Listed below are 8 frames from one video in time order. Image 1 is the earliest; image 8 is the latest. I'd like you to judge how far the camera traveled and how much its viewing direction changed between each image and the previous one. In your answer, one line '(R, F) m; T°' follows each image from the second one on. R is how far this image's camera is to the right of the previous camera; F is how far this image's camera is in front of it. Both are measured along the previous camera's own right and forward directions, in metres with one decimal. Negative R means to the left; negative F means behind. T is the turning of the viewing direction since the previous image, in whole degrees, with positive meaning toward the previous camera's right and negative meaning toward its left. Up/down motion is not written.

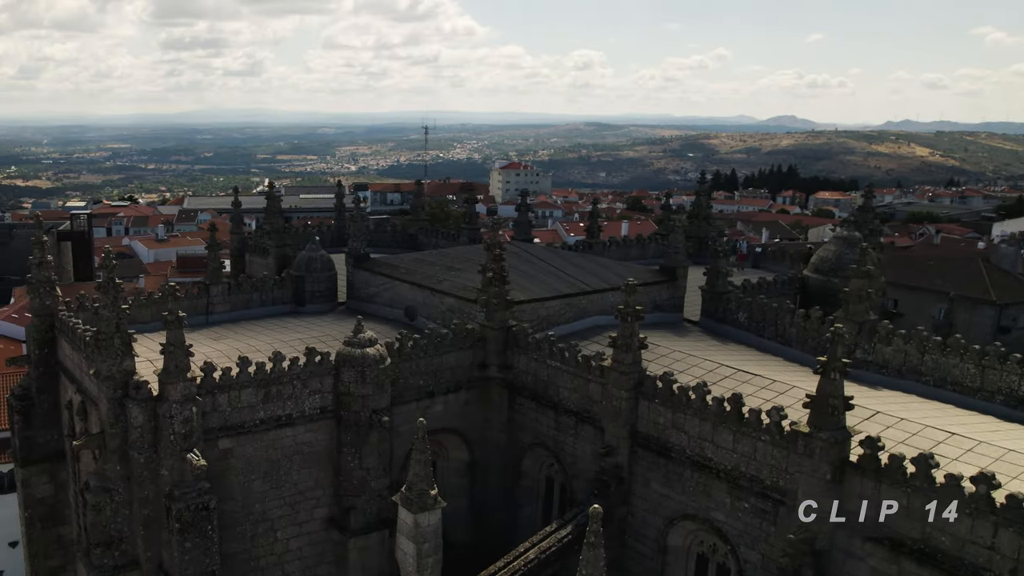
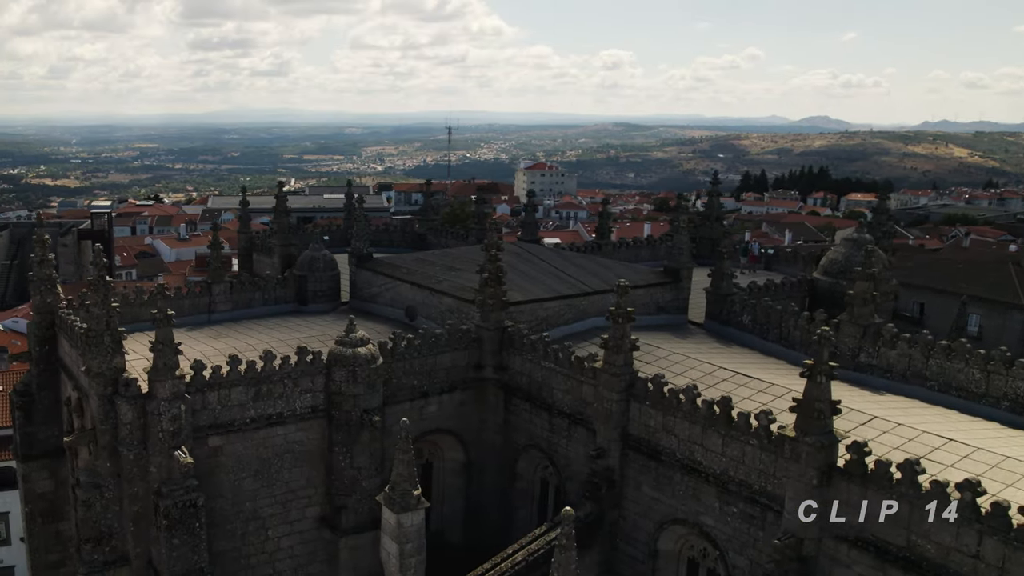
(+0.7, 0.0) m; -2°
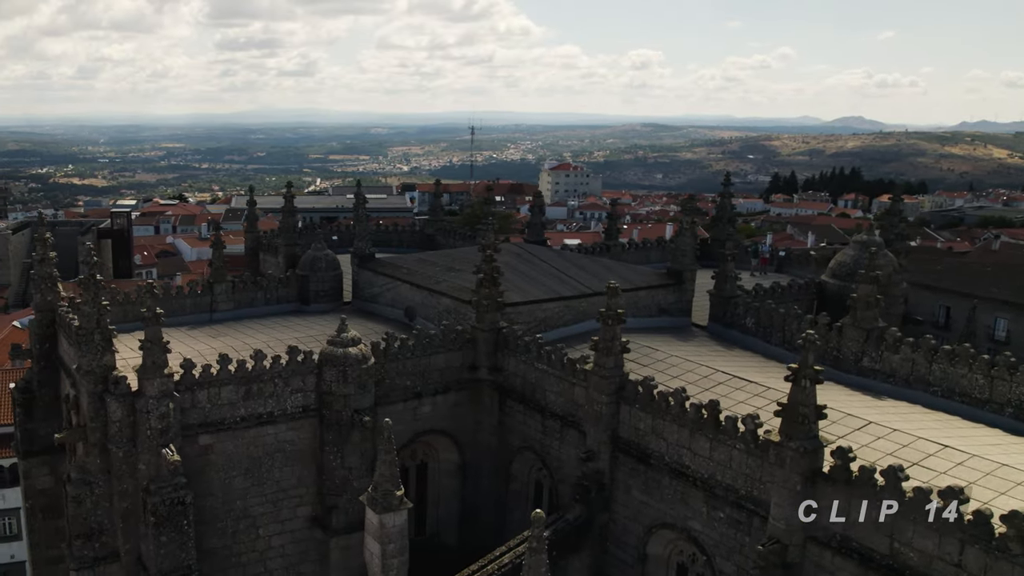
(+0.8, 0.0) m; -2°
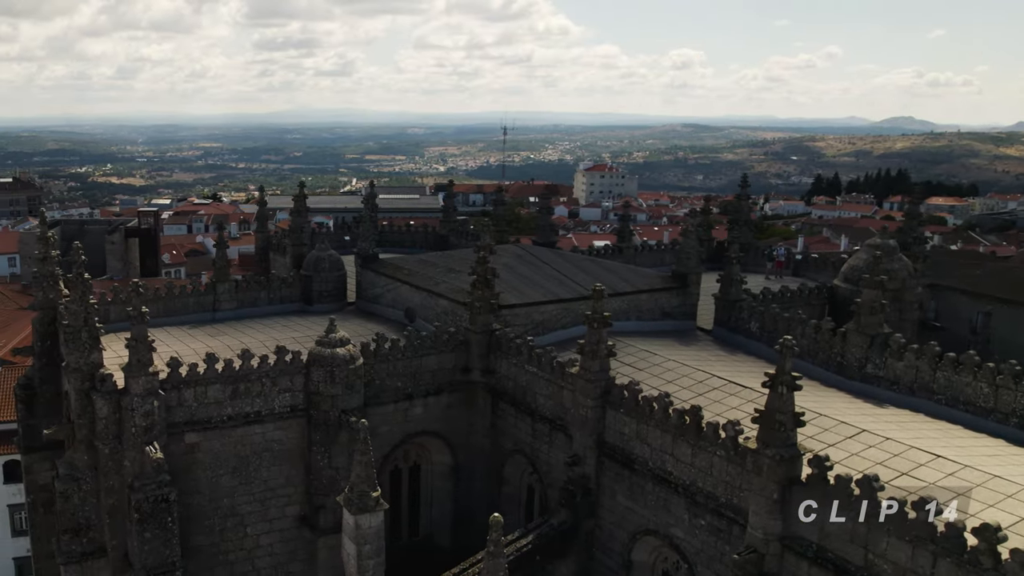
(+1.1, +0.1) m; -3°
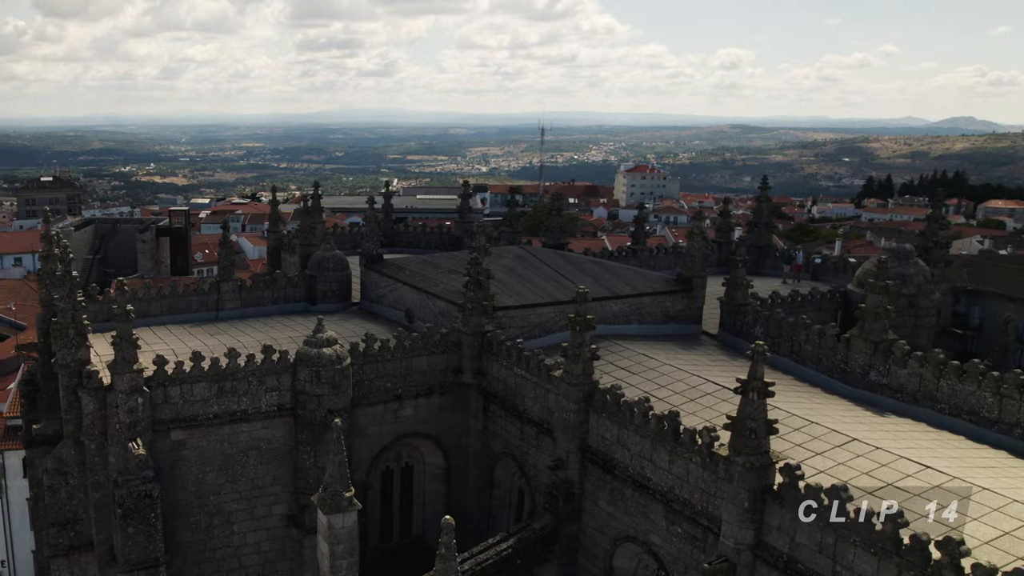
(+1.2, +0.1) m; -4°
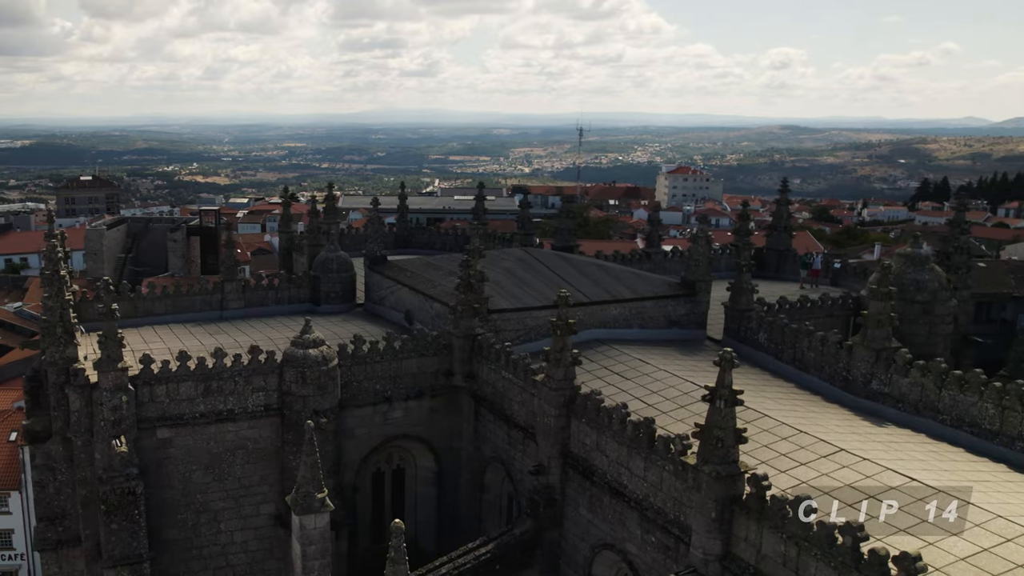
(+1.3, +0.2) m; -4°
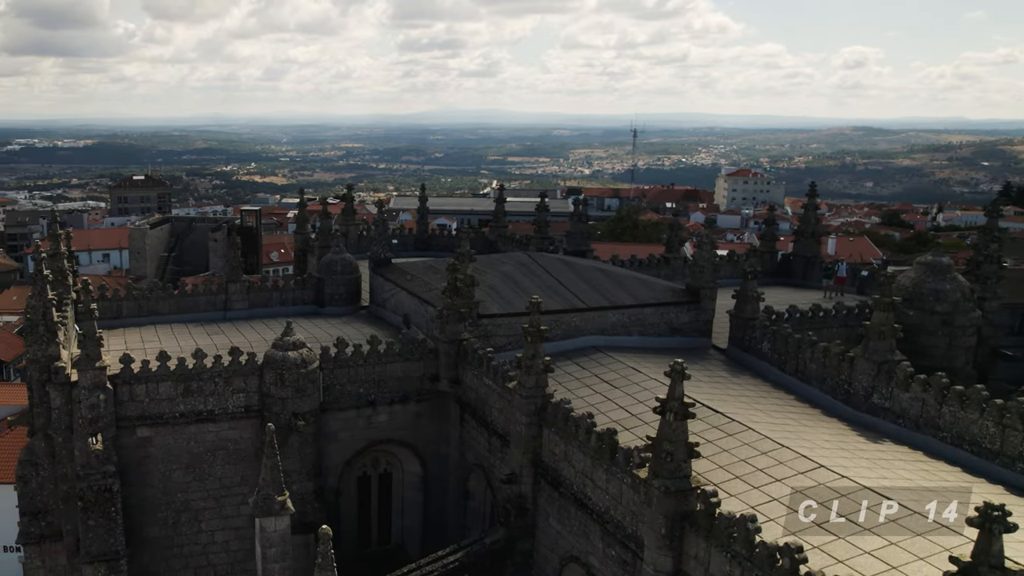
(+1.7, +0.3) m; -5°
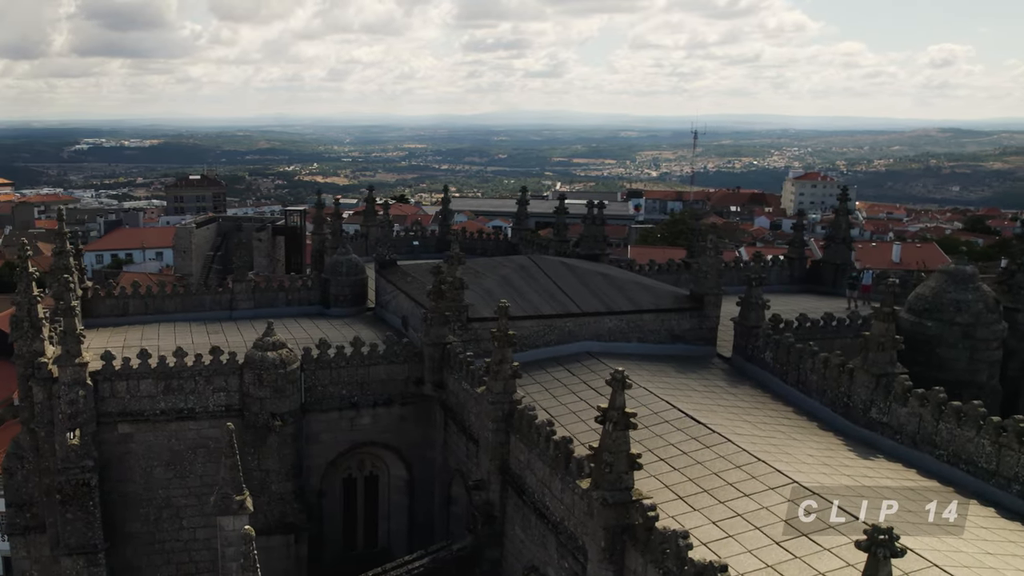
(+1.9, +0.4) m; -6°
